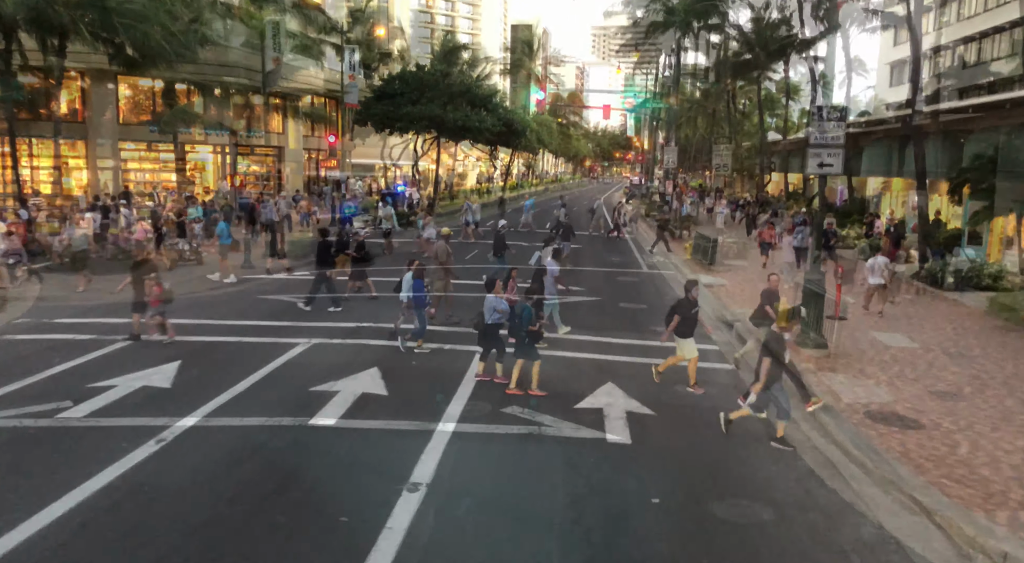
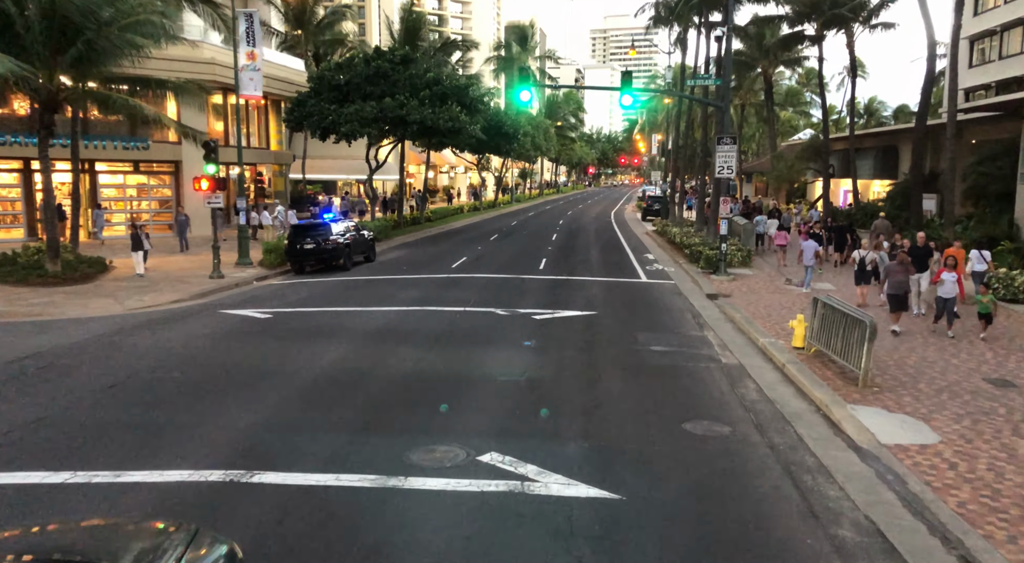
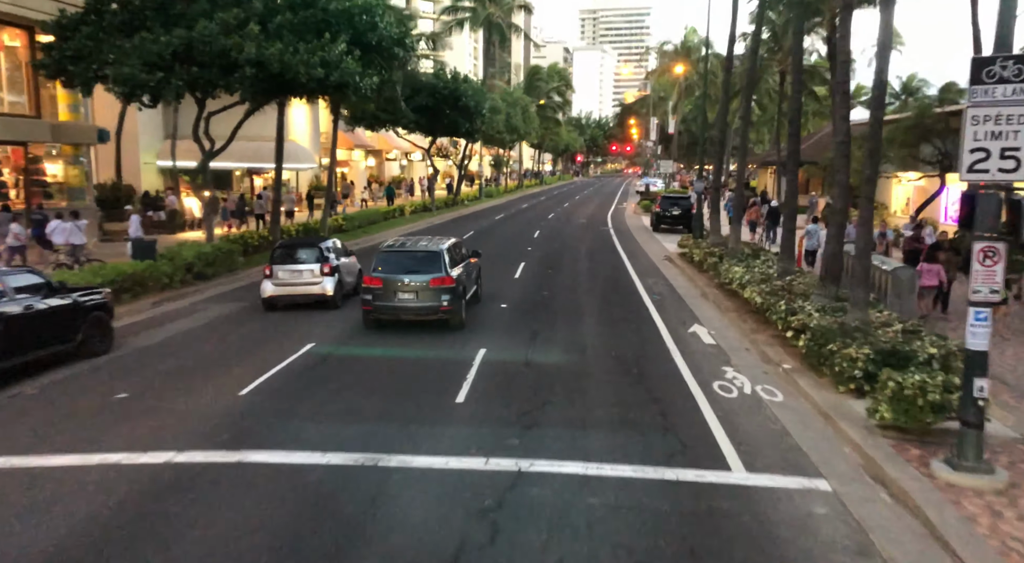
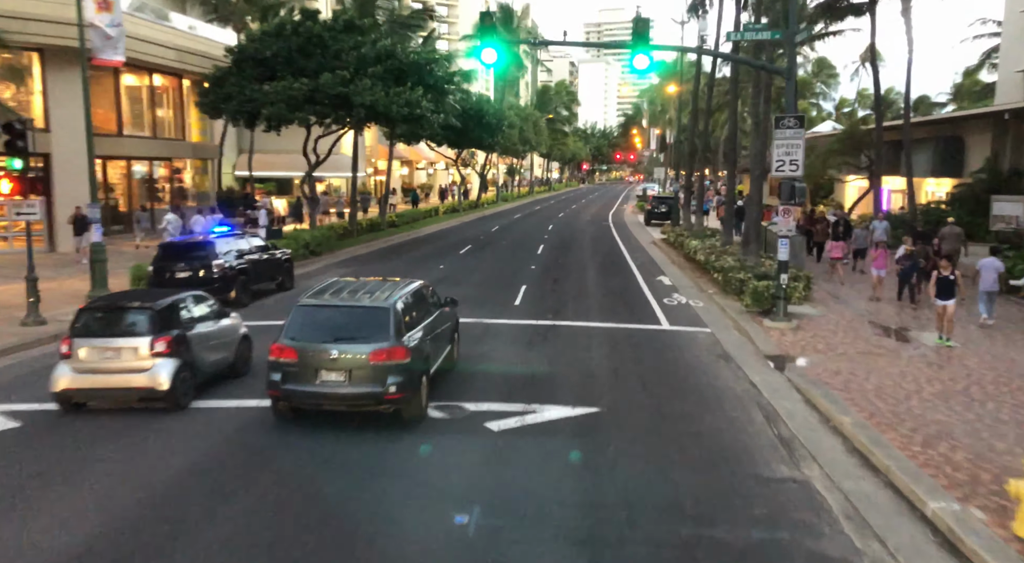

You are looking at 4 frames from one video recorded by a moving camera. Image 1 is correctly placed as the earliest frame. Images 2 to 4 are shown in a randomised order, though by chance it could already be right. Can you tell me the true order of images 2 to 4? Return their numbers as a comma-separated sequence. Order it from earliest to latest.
2, 4, 3
